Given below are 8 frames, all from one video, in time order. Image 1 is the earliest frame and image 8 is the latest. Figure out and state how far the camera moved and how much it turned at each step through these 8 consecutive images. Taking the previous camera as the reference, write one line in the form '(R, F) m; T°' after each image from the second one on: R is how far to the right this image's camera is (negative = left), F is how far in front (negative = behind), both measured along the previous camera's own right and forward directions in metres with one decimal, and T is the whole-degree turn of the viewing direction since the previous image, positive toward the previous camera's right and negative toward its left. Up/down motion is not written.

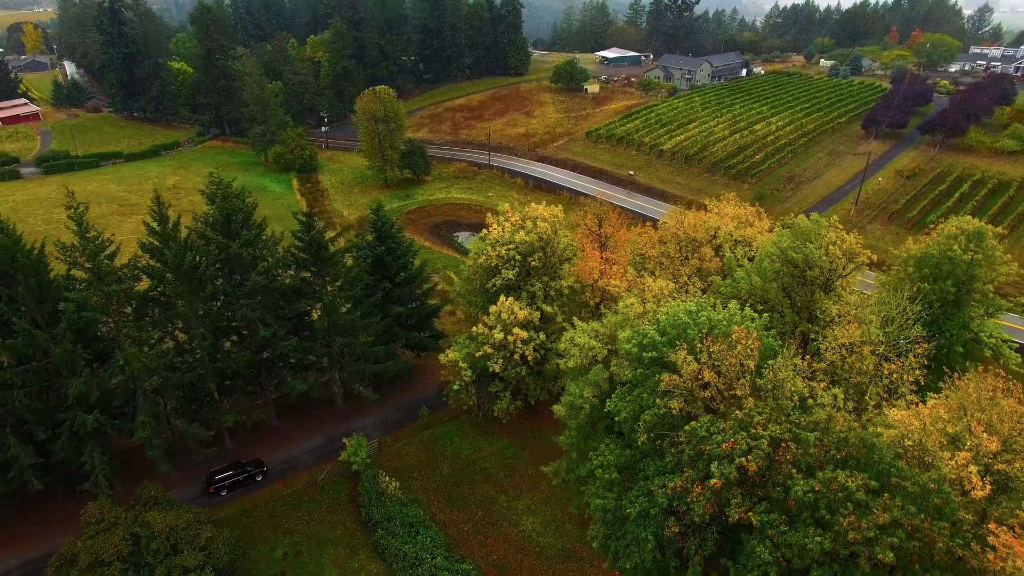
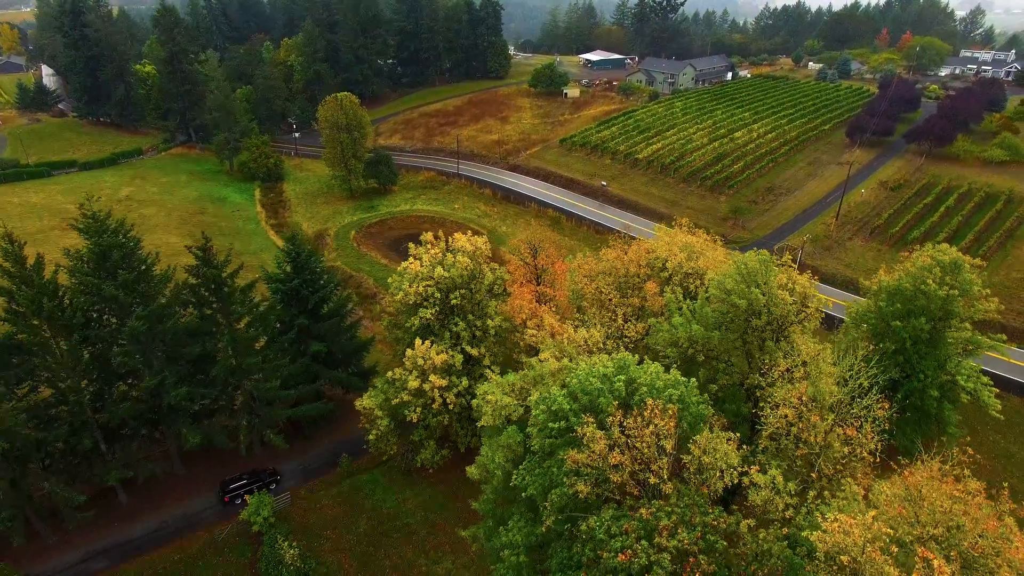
(+3.1, +3.3) m; 0°
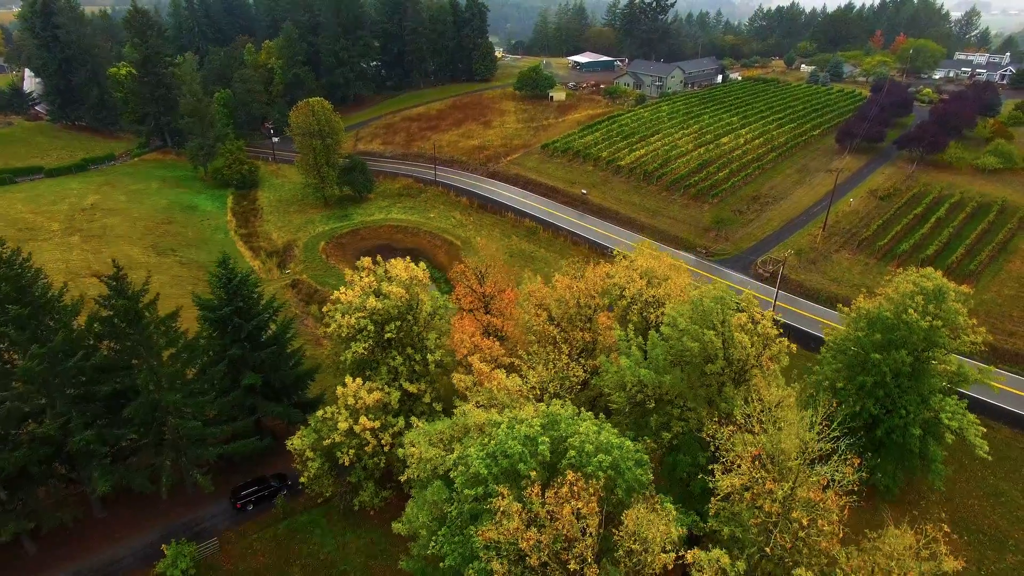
(+2.1, +2.4) m; 0°
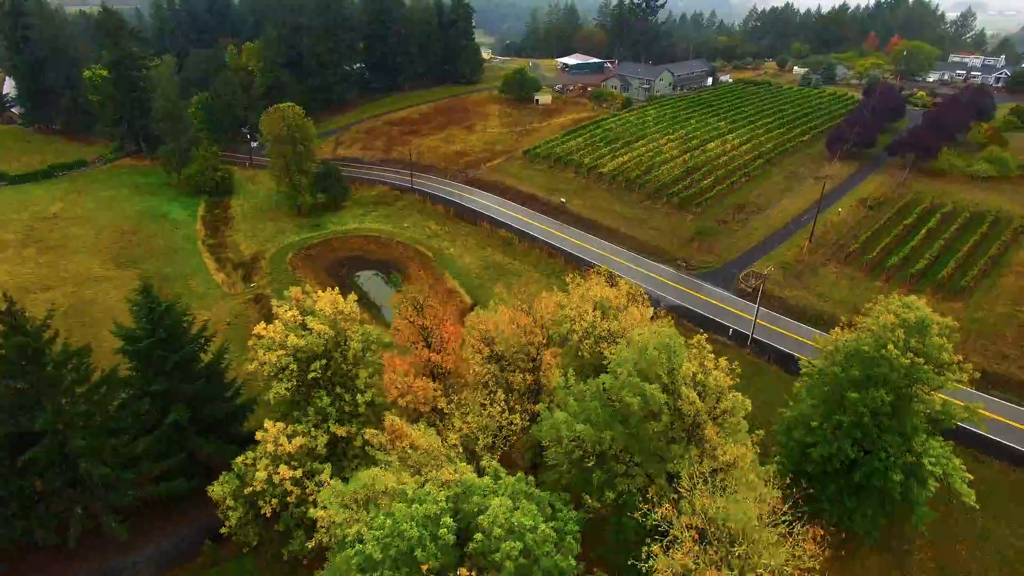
(+2.0, +2.4) m; 0°
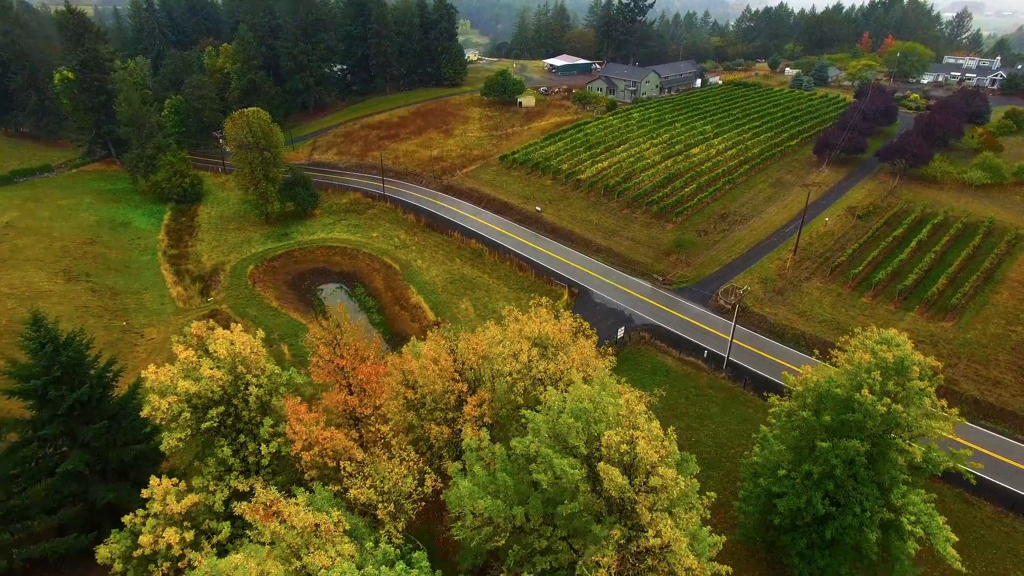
(+2.2, +2.8) m; 0°
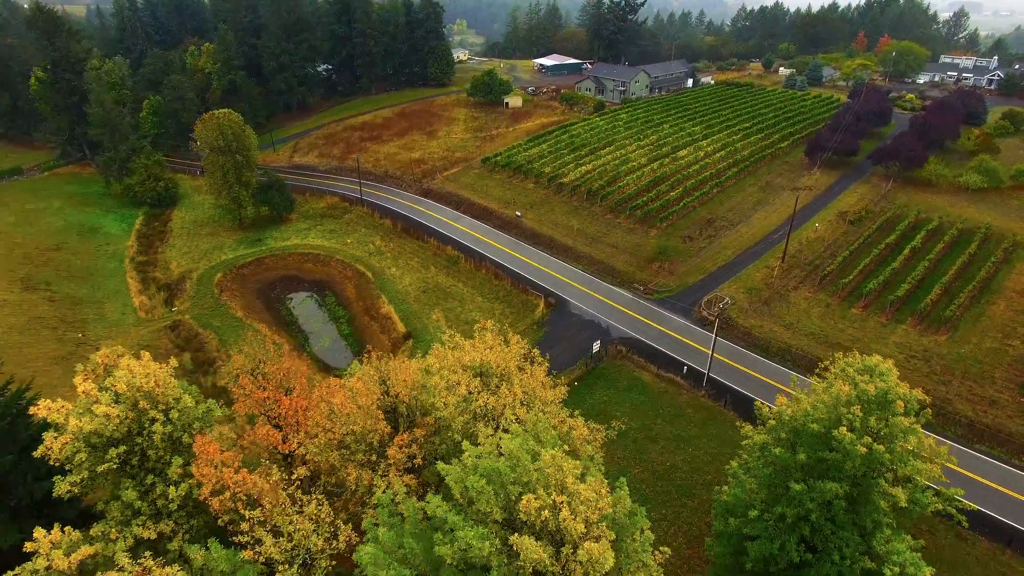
(+1.6, +2.2) m; 0°
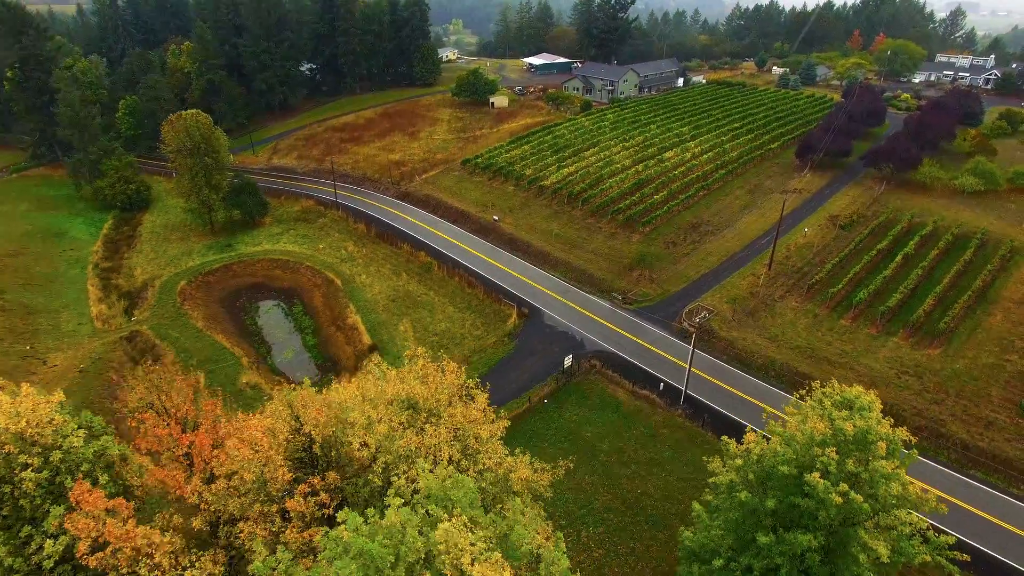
(+1.7, +2.3) m; 0°
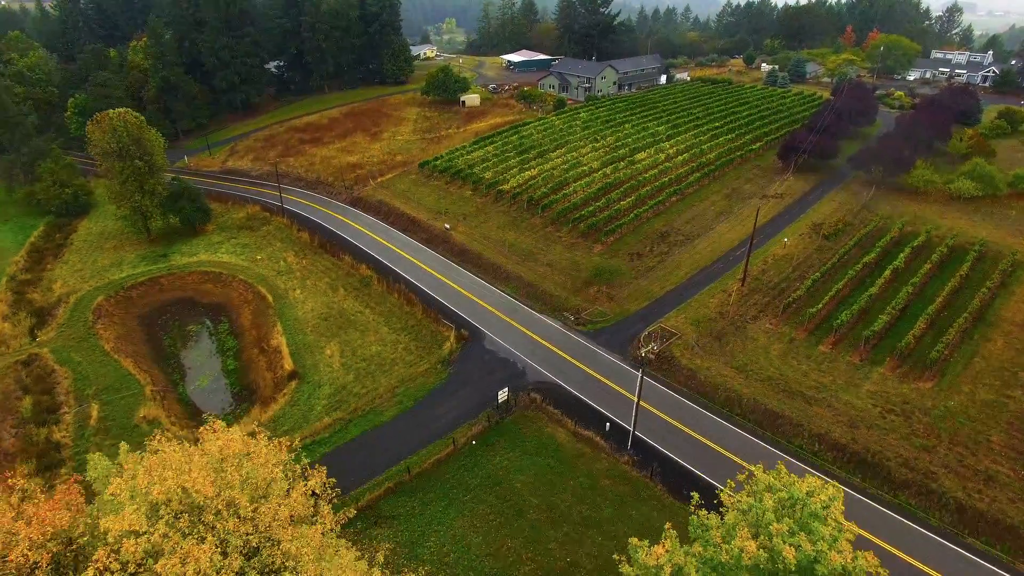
(+3.2, +4.9) m; 0°
